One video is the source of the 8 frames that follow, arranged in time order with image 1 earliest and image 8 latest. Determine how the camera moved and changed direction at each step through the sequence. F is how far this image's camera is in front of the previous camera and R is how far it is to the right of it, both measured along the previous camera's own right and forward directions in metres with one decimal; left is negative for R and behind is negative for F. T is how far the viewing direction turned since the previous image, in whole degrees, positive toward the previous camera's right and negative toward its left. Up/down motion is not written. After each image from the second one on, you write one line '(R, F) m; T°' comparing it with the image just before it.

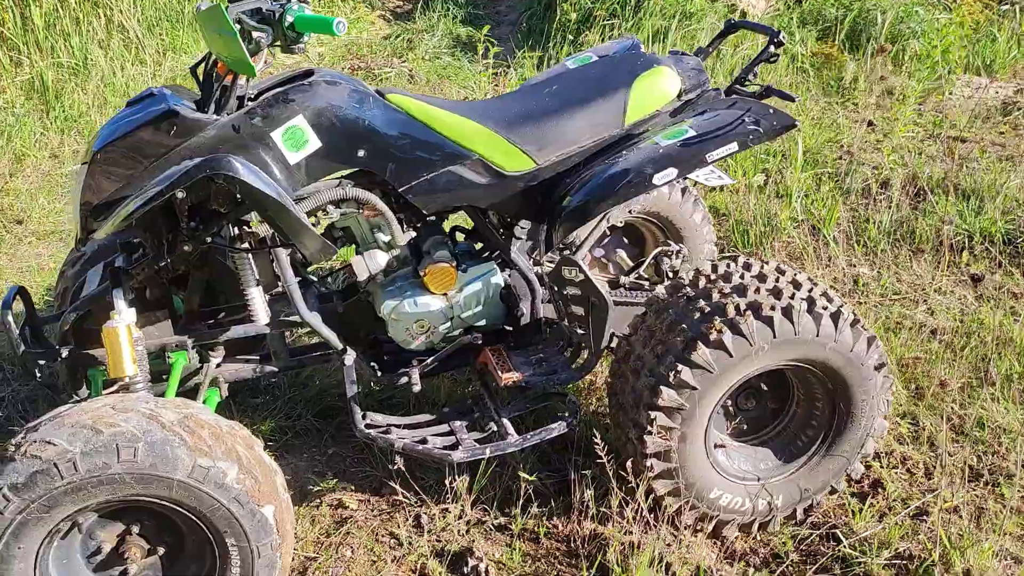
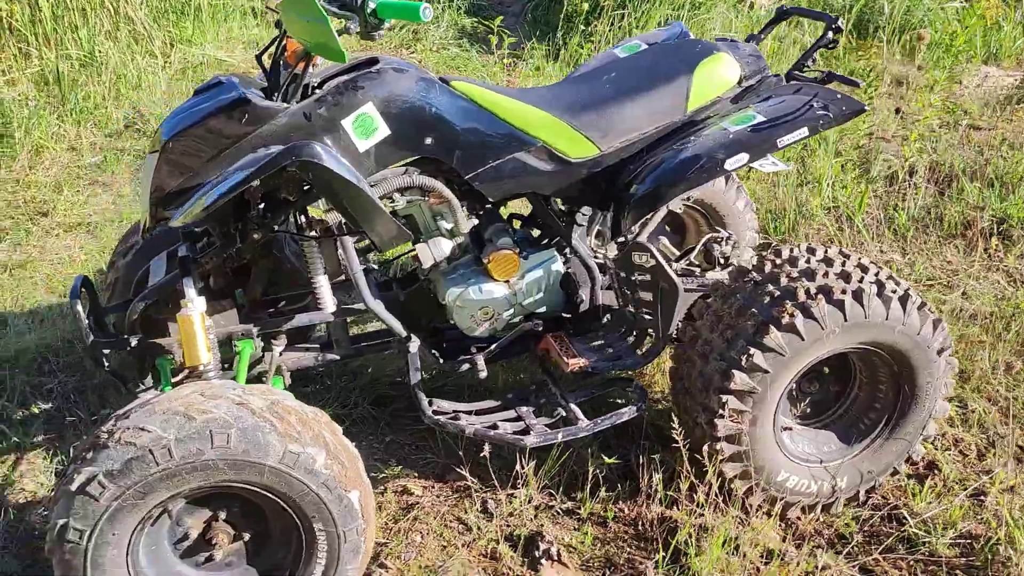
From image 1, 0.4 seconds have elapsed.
(-0.2, 0.0) m; +1°
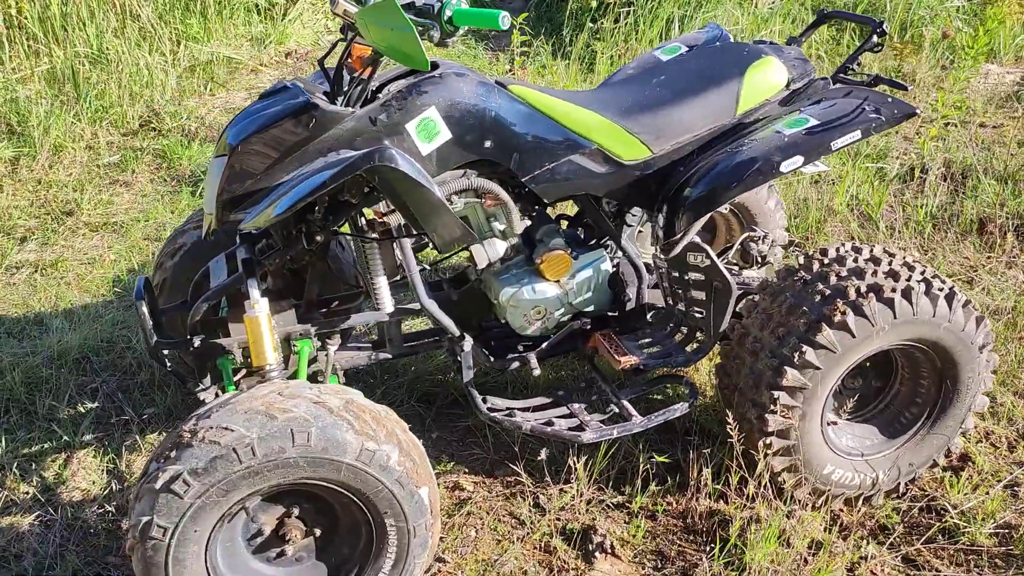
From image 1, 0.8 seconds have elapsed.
(-0.2, -0.1) m; +1°
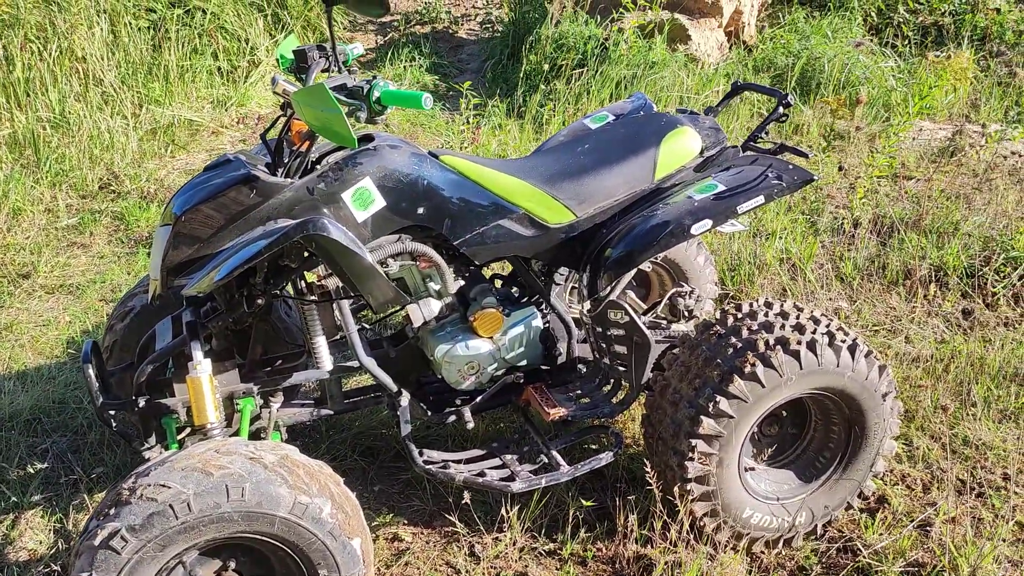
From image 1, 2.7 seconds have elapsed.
(+0.1, -0.2) m; +2°
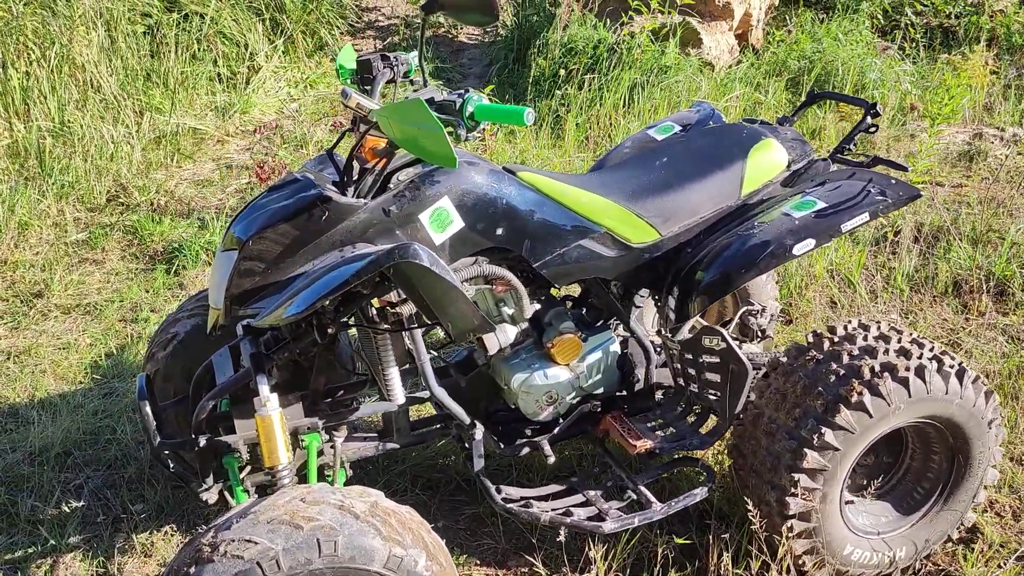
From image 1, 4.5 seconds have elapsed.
(-0.3, +0.2) m; +1°
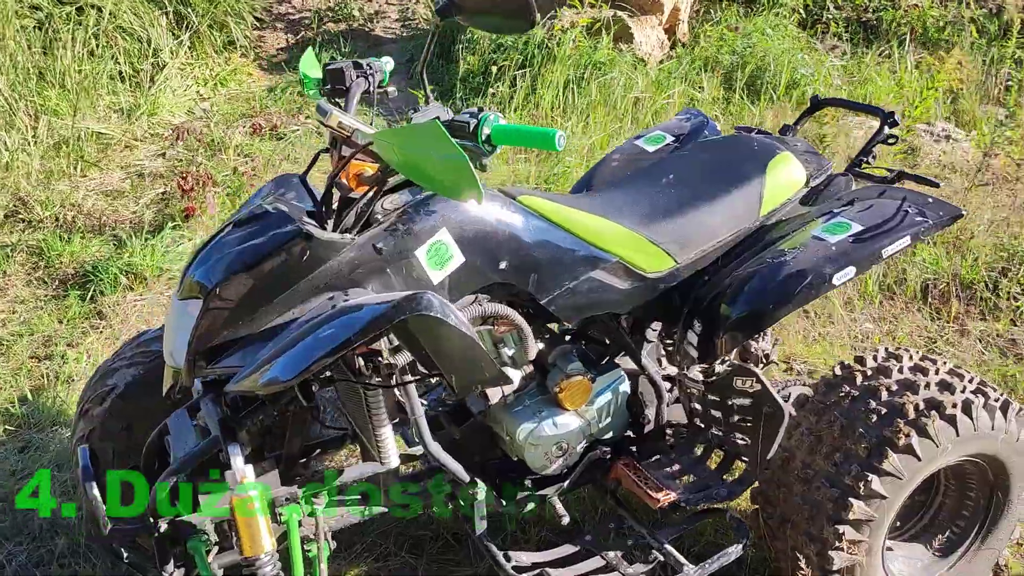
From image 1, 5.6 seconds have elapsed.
(-0.2, +0.3) m; +6°
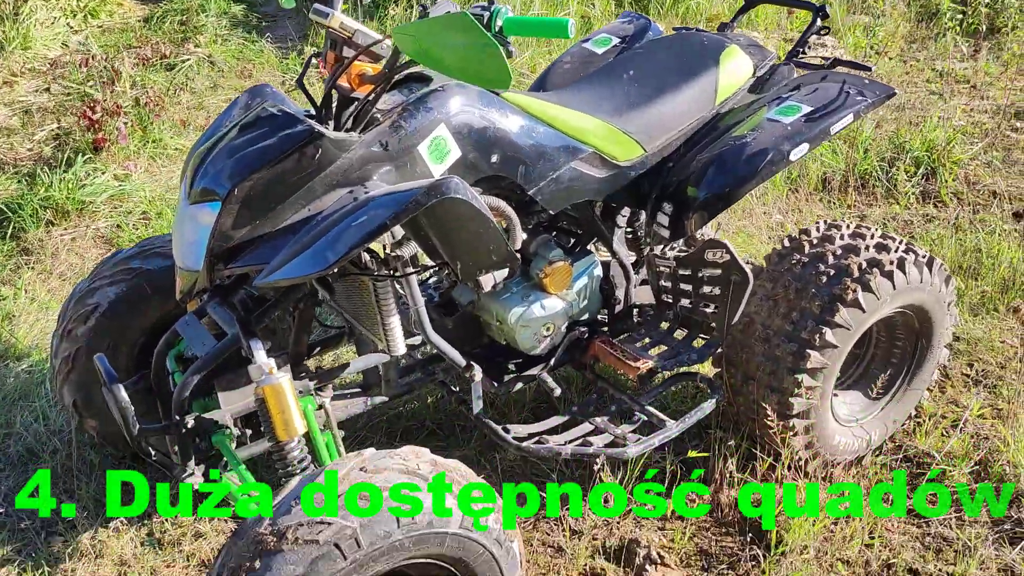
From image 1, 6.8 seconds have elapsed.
(-0.3, -0.1) m; +8°
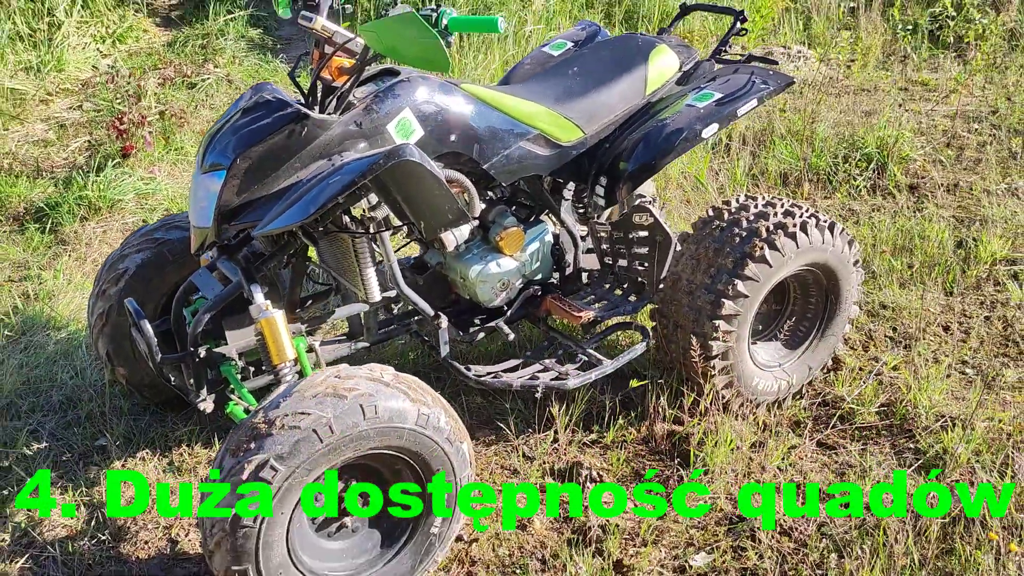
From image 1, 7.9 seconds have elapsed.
(+0.2, -0.5) m; -1°
